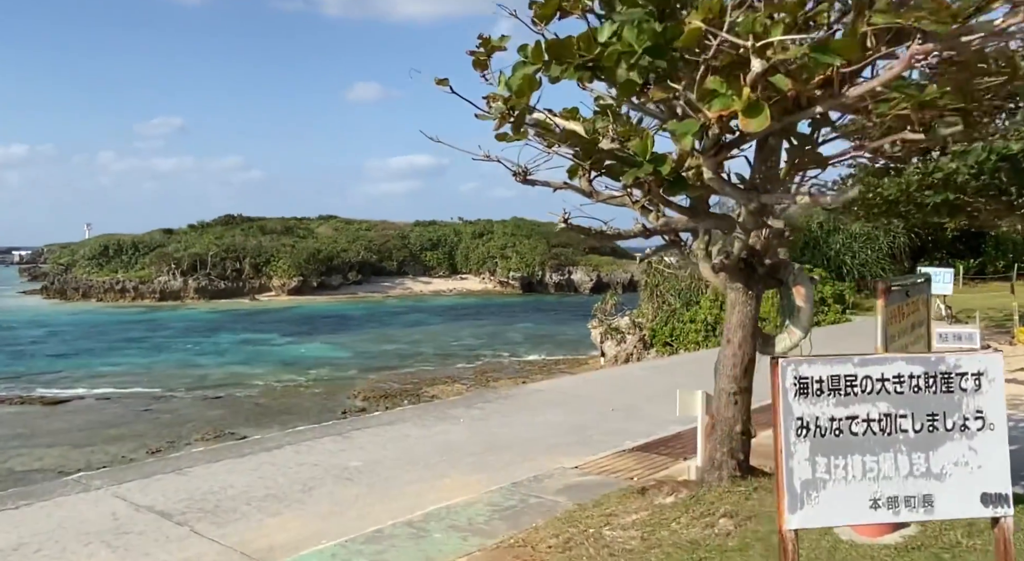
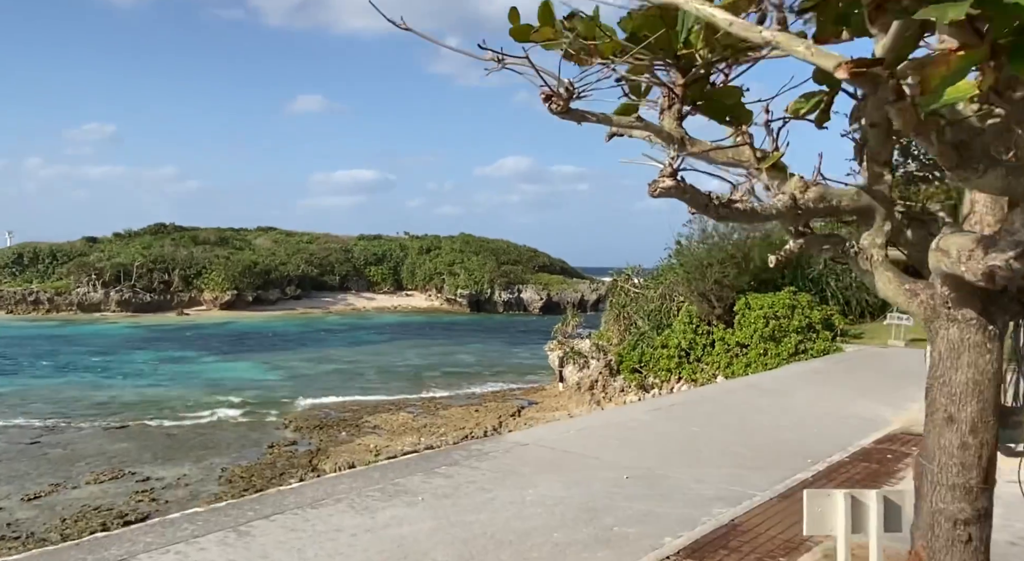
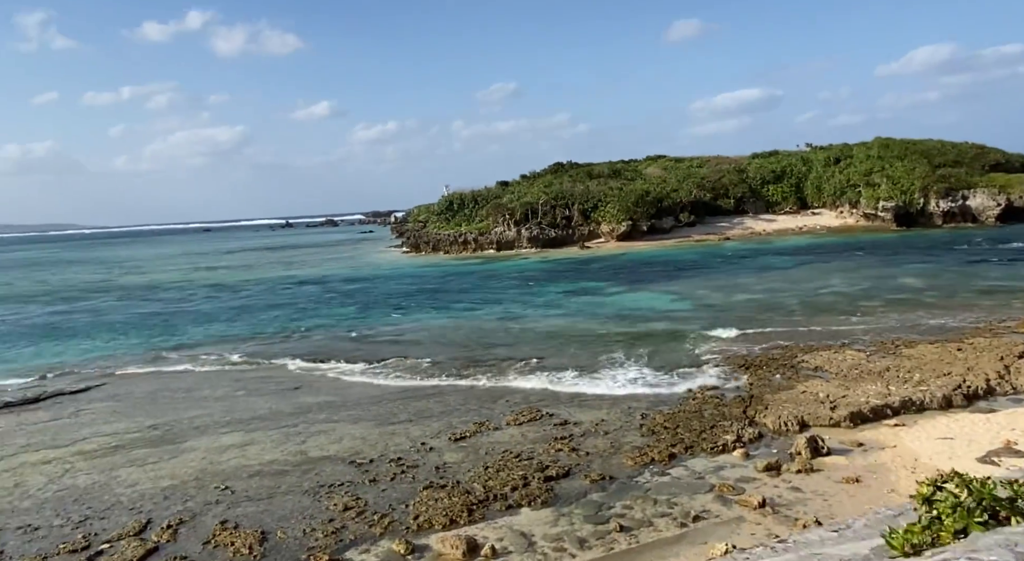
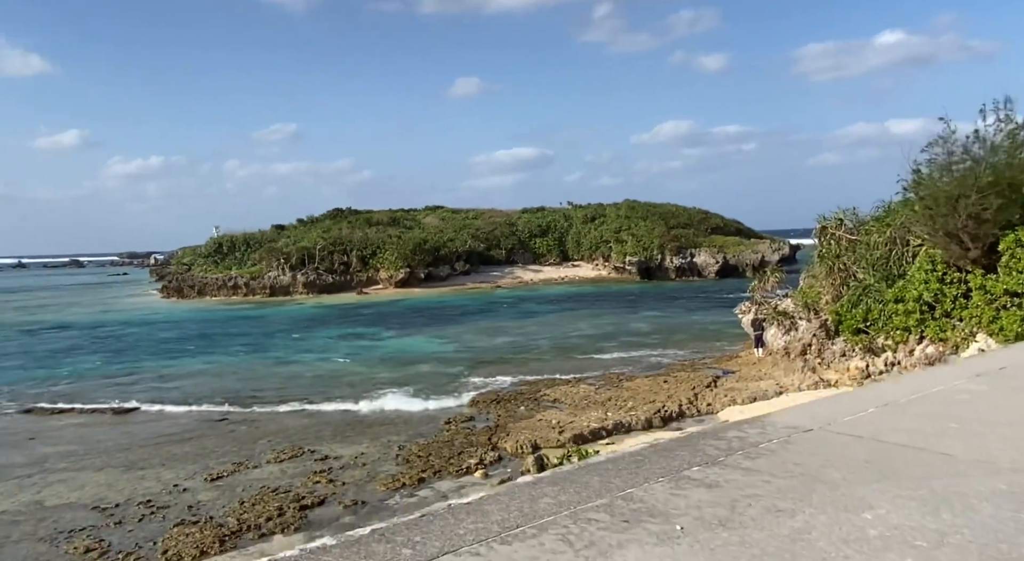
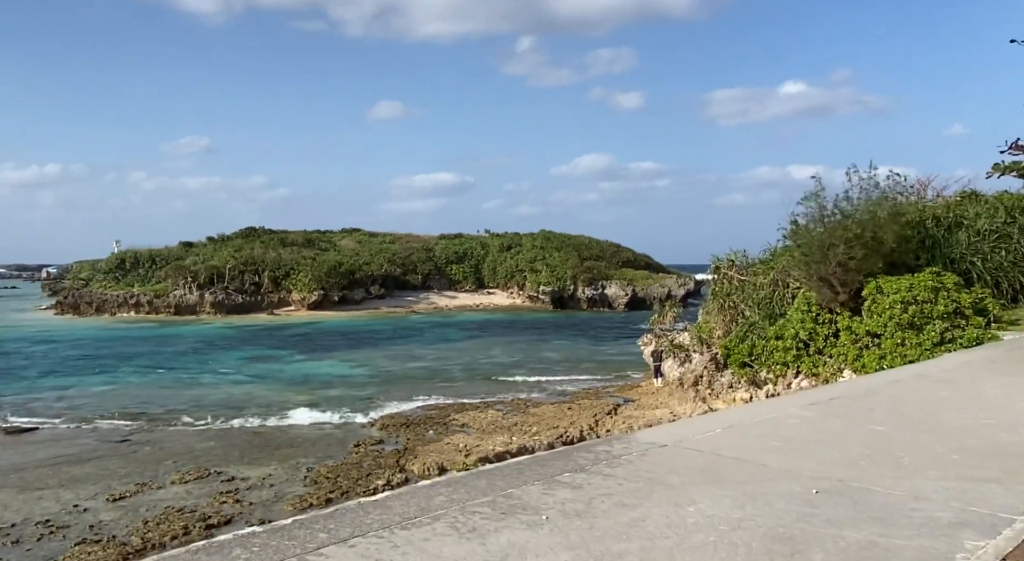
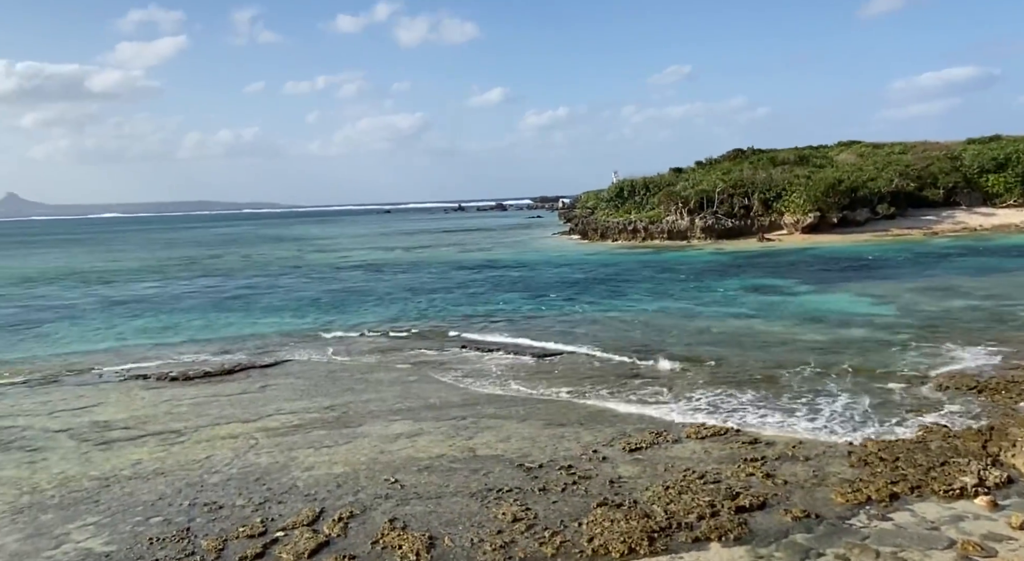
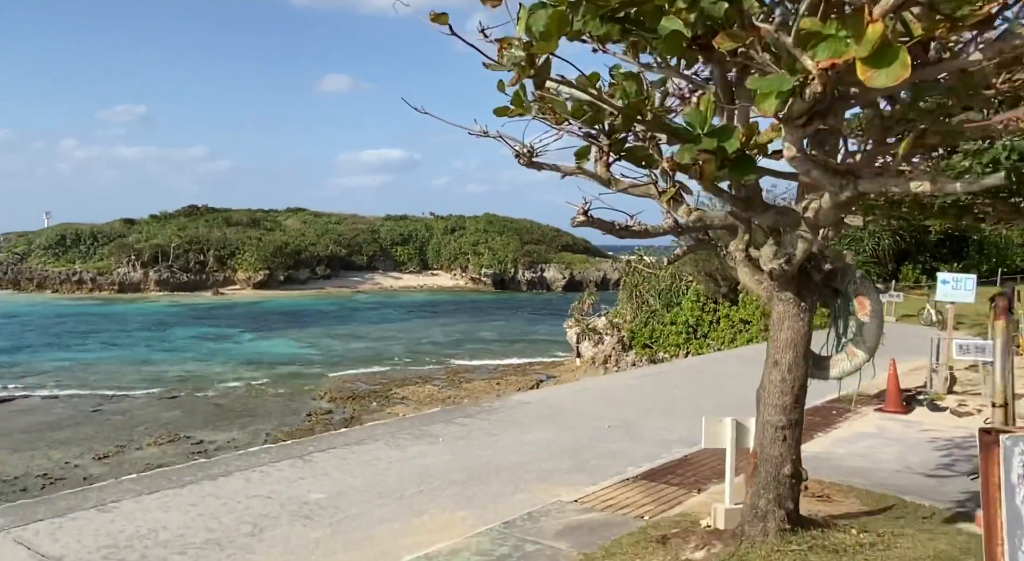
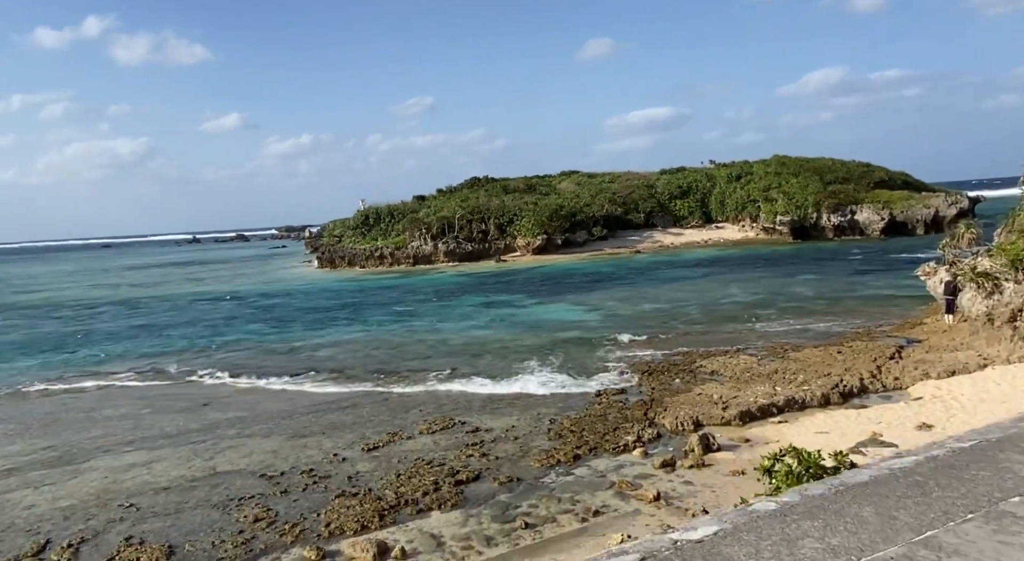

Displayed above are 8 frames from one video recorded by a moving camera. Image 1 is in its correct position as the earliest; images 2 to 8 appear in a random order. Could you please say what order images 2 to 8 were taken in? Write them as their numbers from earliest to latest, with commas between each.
7, 2, 5, 4, 8, 3, 6
